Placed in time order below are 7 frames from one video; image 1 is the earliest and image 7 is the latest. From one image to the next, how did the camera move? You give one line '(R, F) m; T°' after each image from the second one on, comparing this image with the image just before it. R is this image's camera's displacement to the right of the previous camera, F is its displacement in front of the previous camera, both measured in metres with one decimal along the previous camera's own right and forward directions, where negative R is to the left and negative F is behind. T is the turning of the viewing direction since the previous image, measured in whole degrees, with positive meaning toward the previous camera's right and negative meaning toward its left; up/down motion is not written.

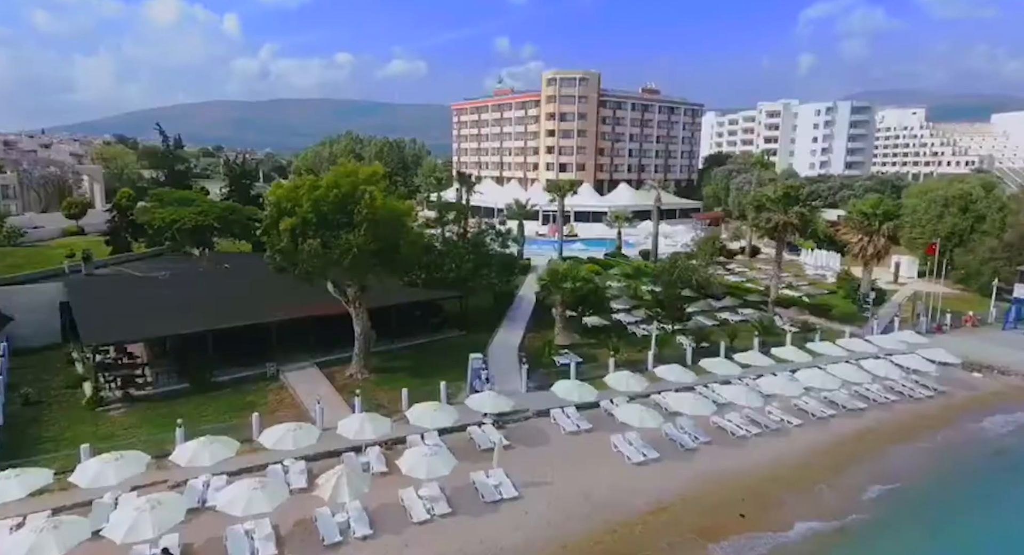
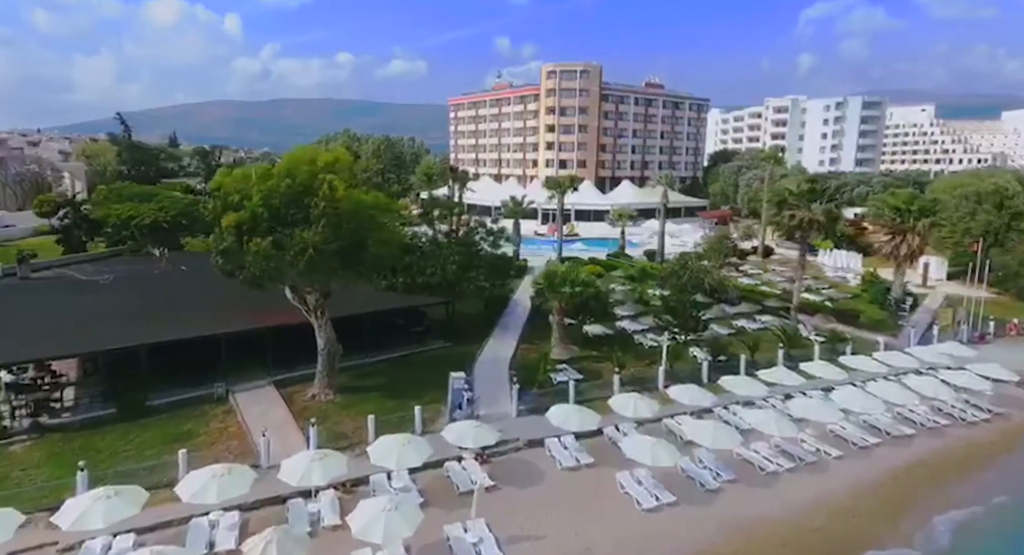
(+0.5, +4.1) m; 0°
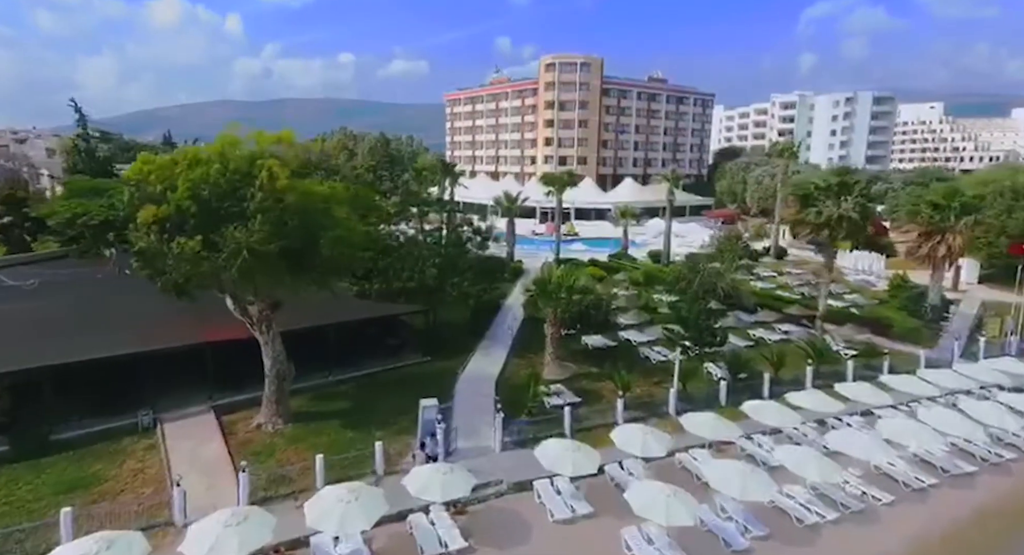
(+0.6, +4.0) m; 0°
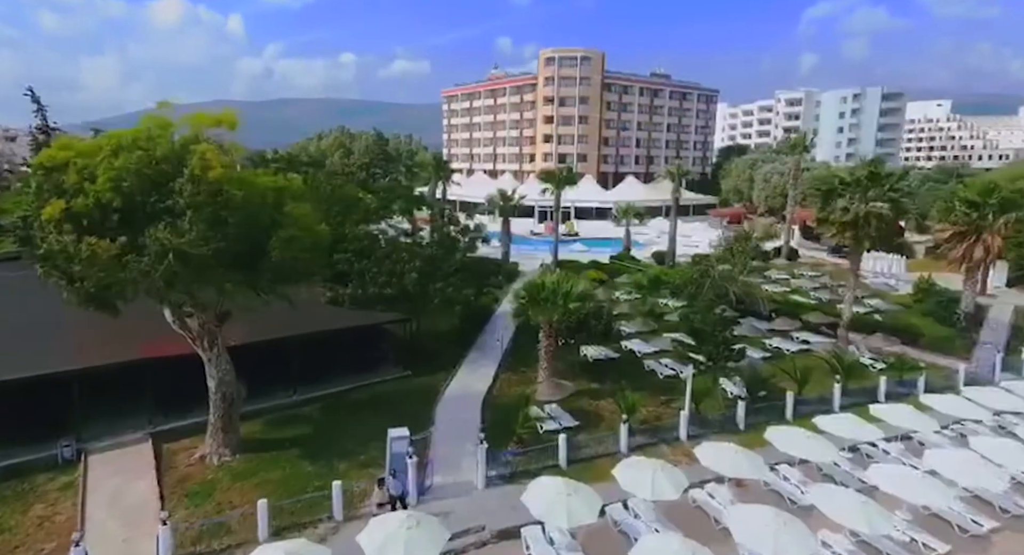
(+0.4, +3.0) m; 0°
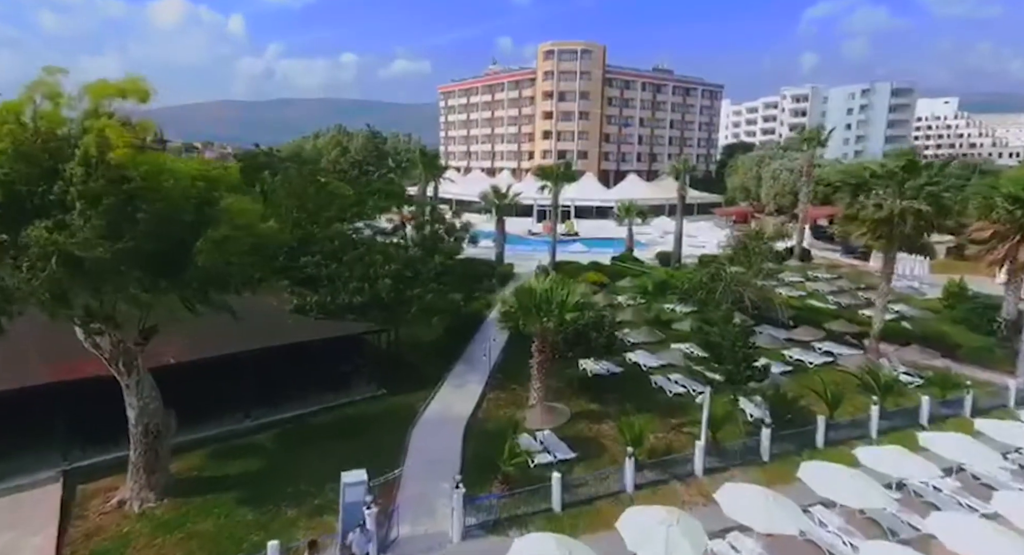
(+0.4, +3.0) m; 0°
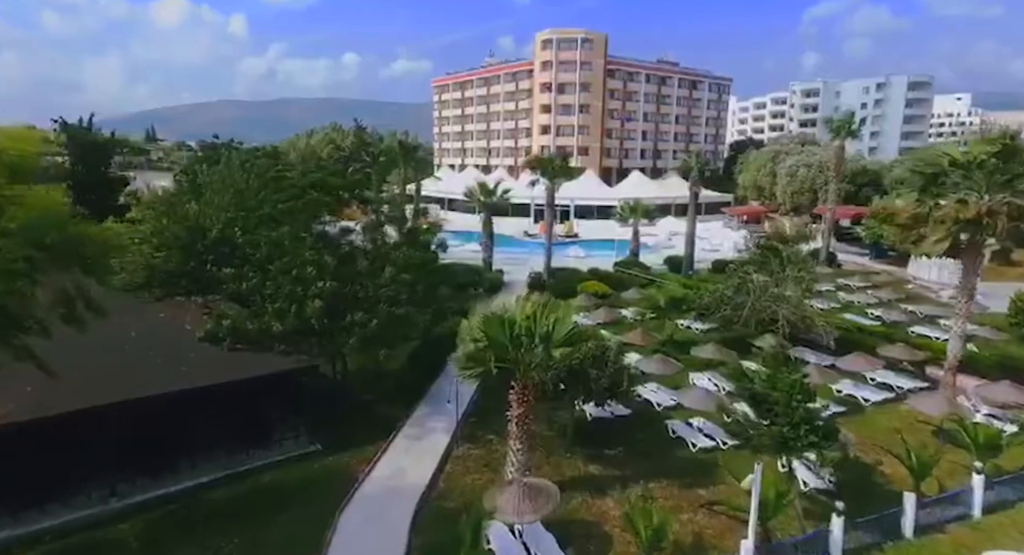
(+0.7, +5.3) m; 0°
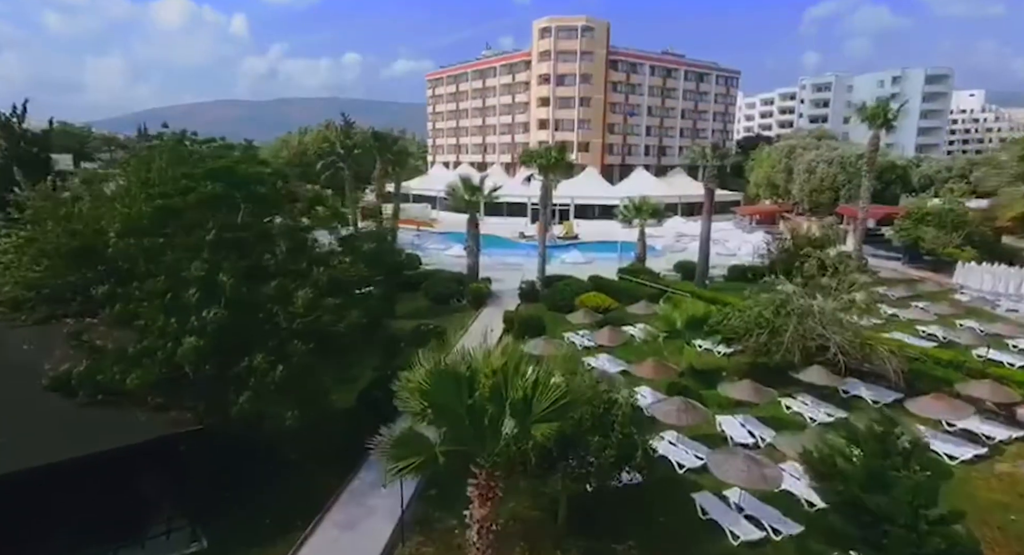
(+0.6, +5.0) m; 0°
